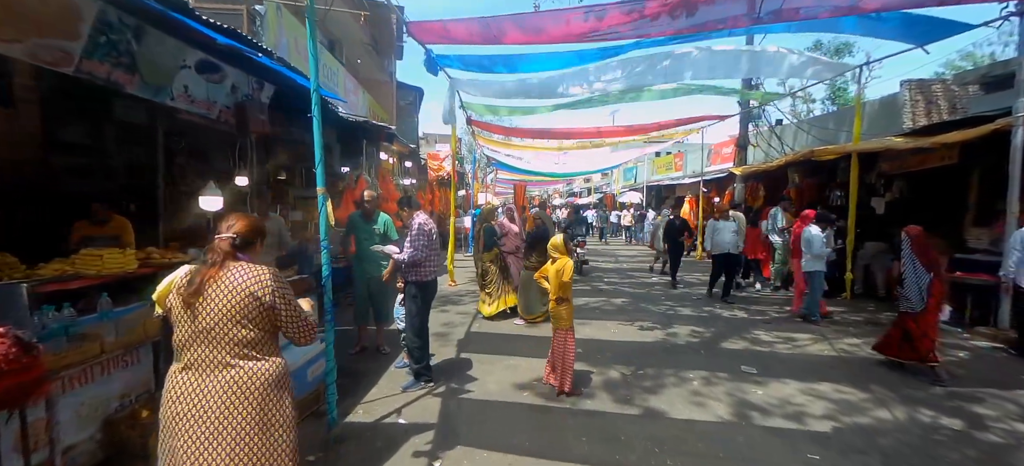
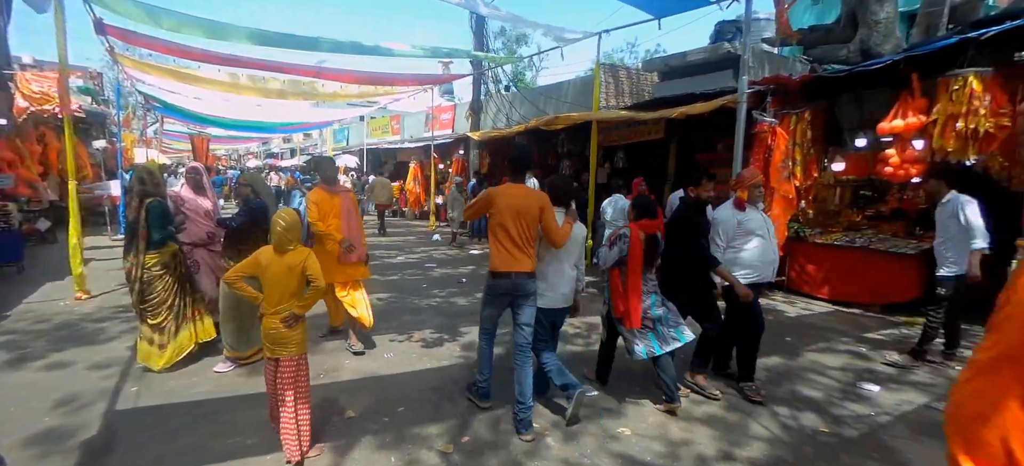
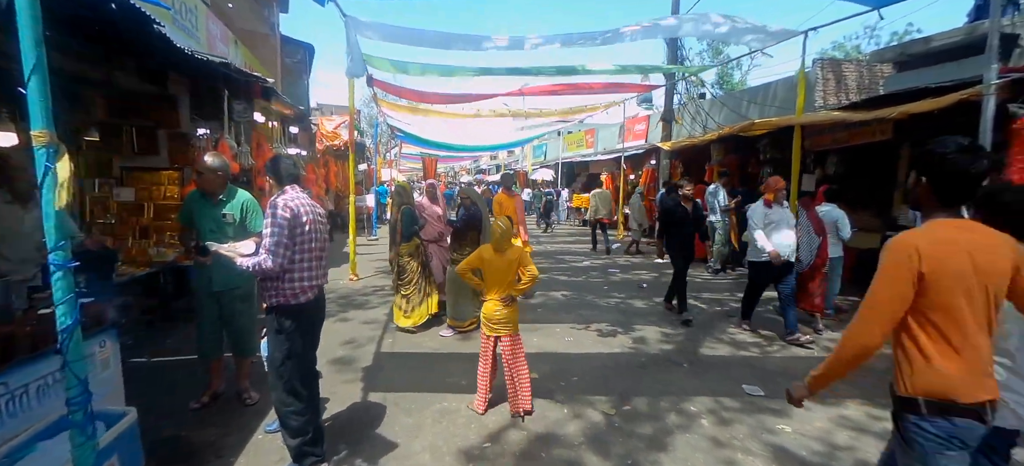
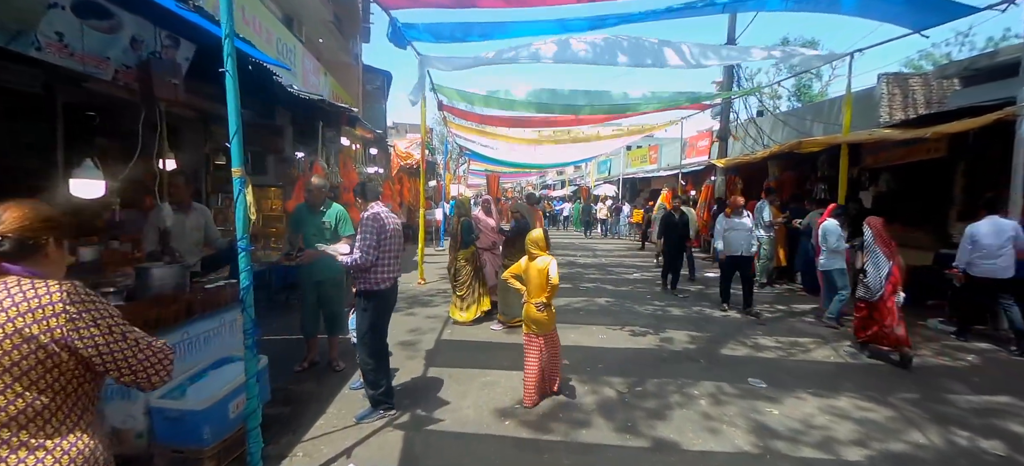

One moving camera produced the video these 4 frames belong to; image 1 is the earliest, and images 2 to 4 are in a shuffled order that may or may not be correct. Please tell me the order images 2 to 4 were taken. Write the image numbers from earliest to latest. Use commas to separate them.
4, 3, 2
